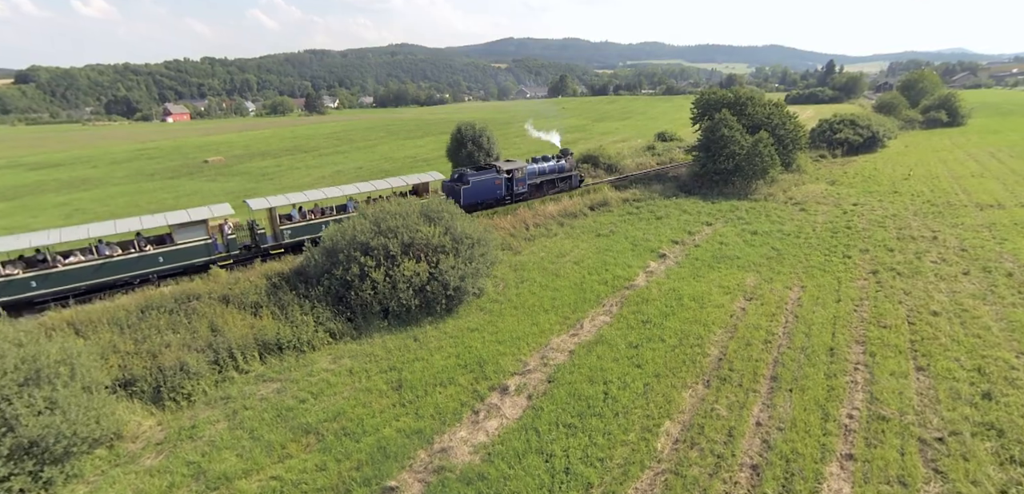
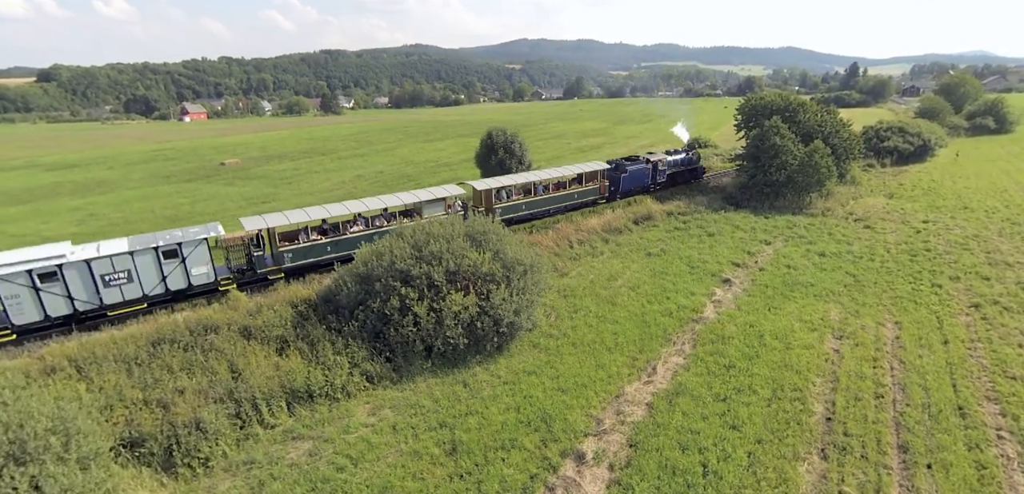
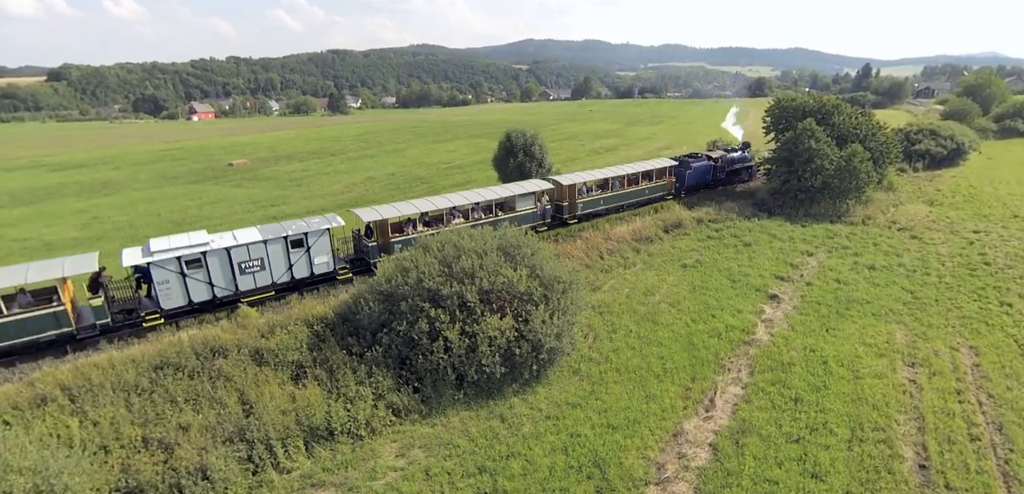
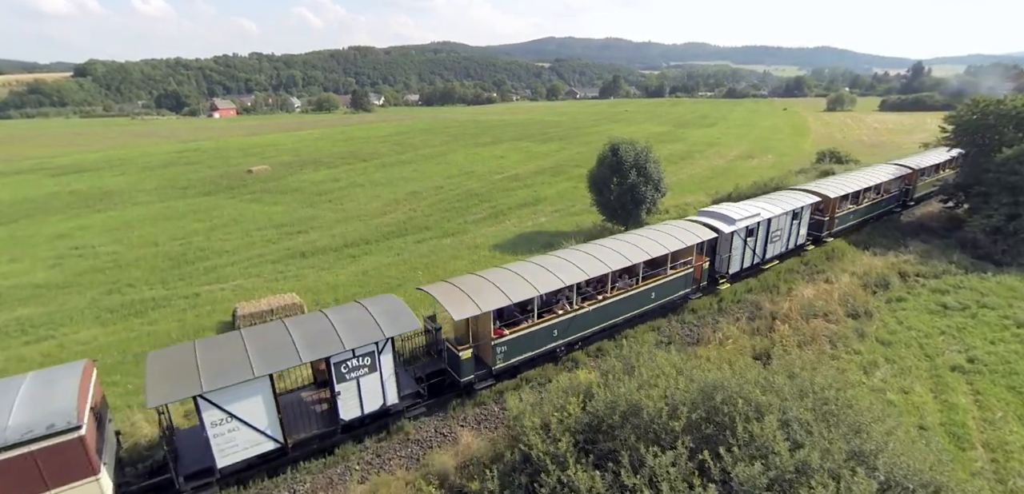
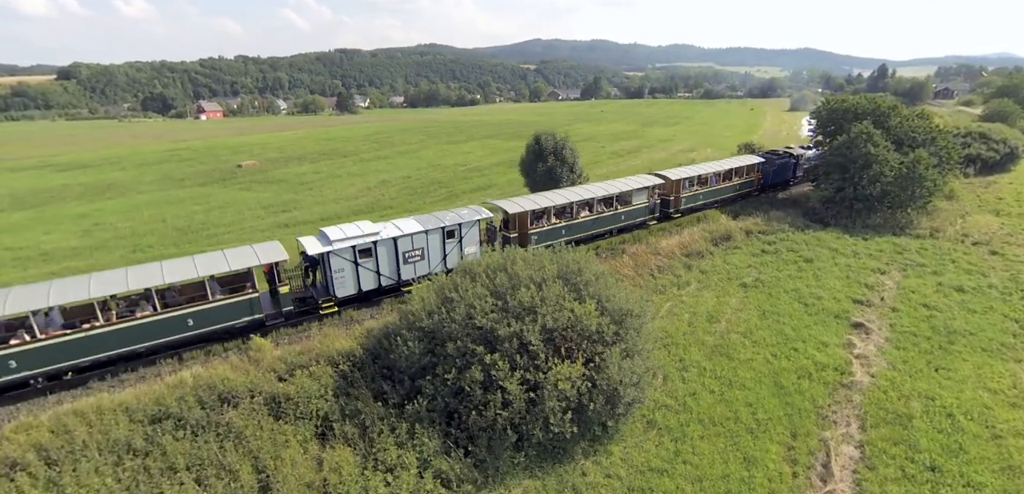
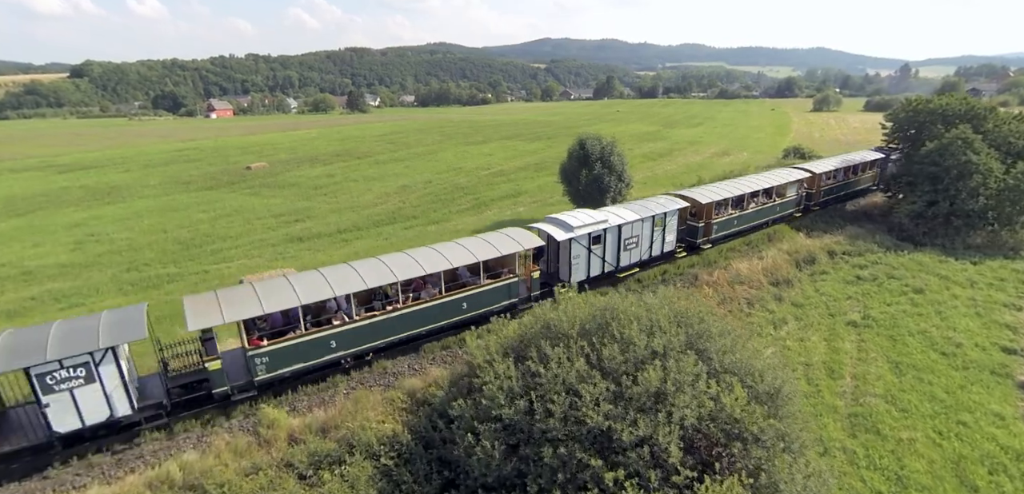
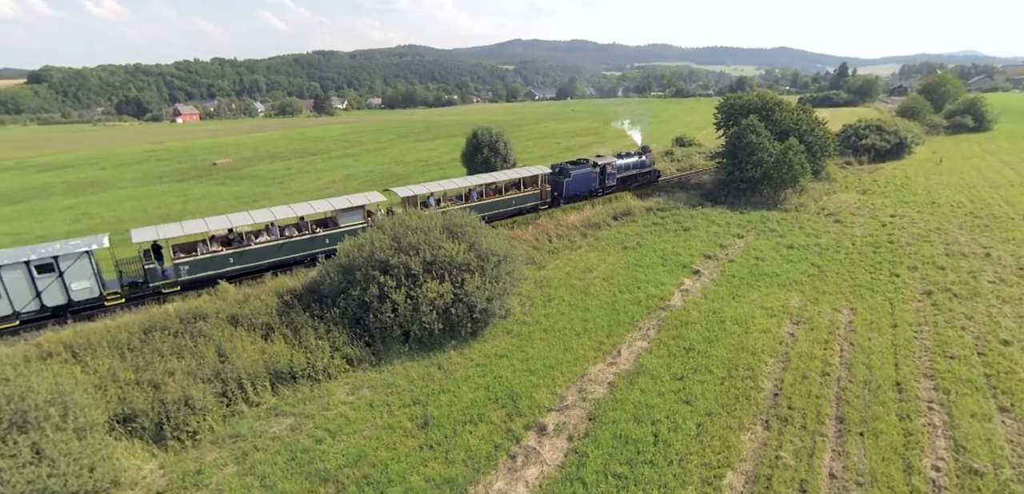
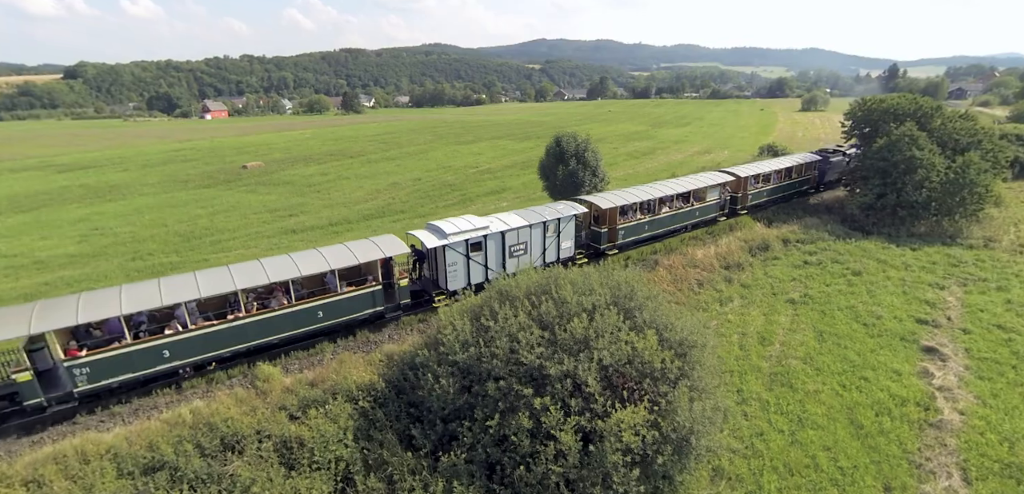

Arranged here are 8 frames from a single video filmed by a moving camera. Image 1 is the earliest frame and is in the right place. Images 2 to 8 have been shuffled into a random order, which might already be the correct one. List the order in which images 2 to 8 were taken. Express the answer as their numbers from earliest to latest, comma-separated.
7, 2, 3, 5, 8, 6, 4
